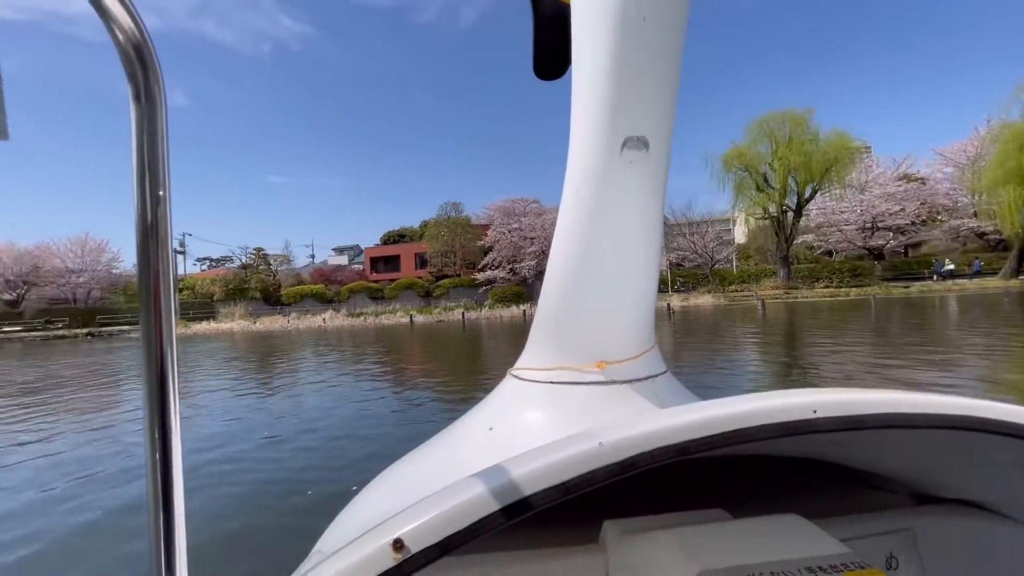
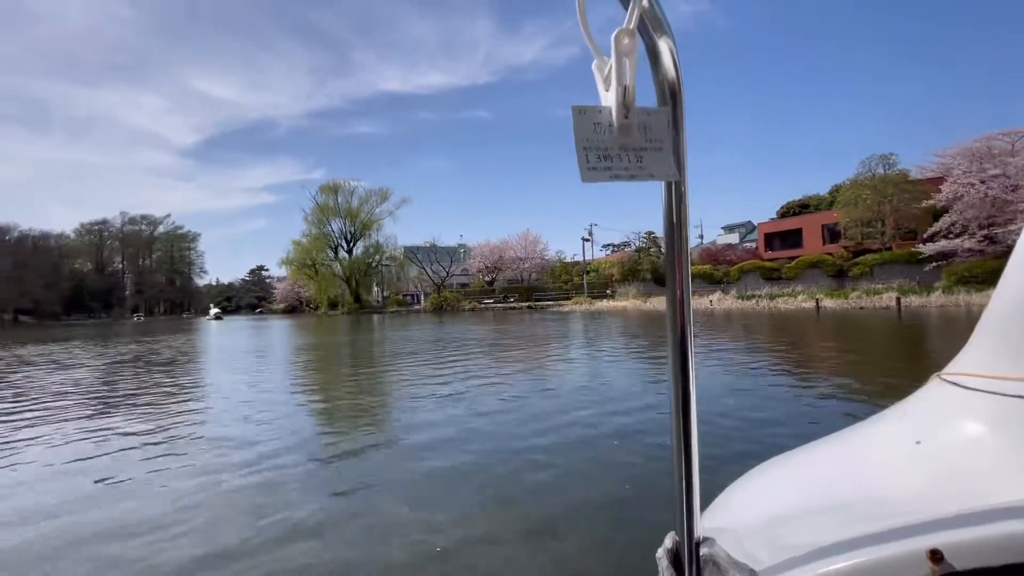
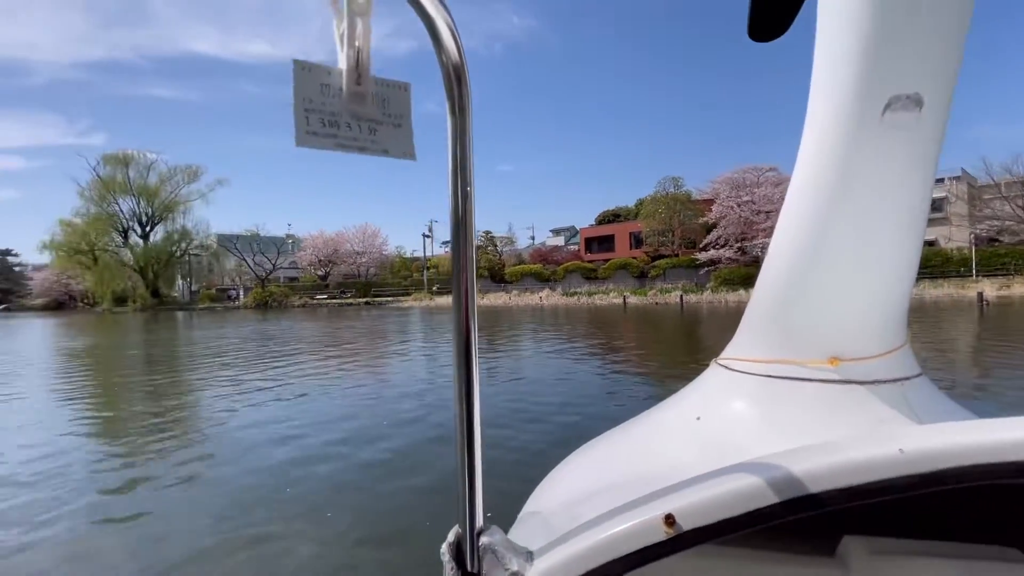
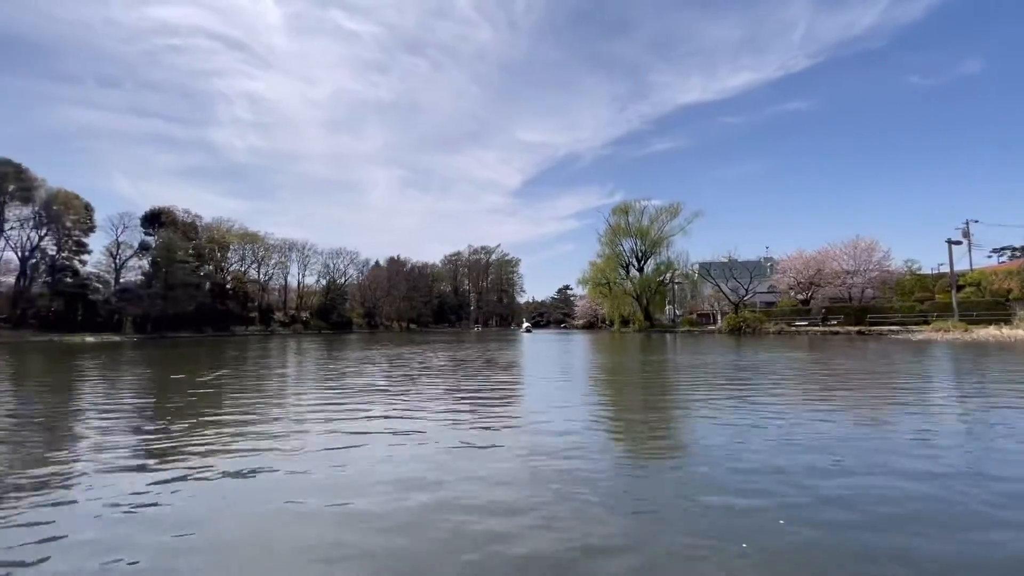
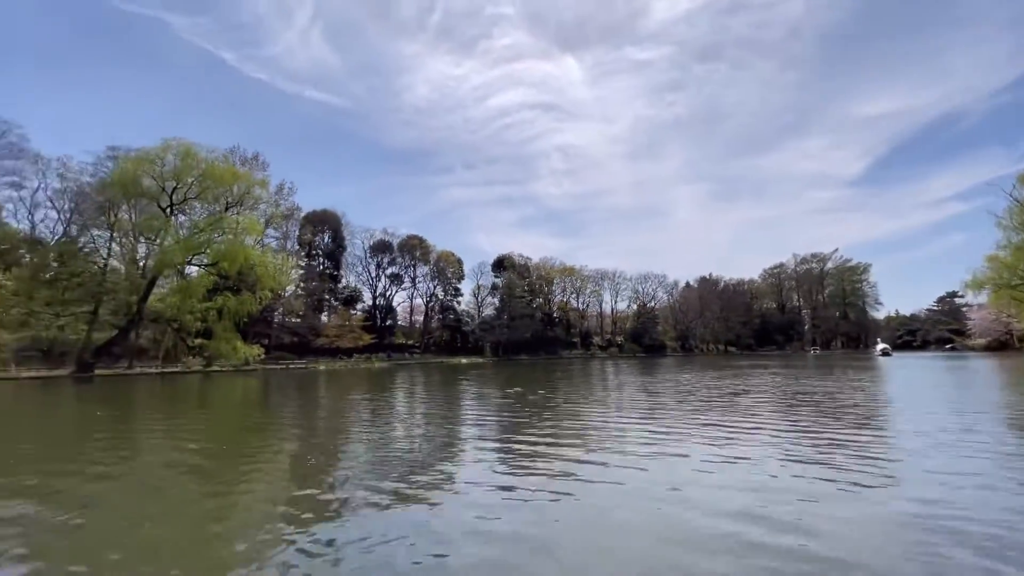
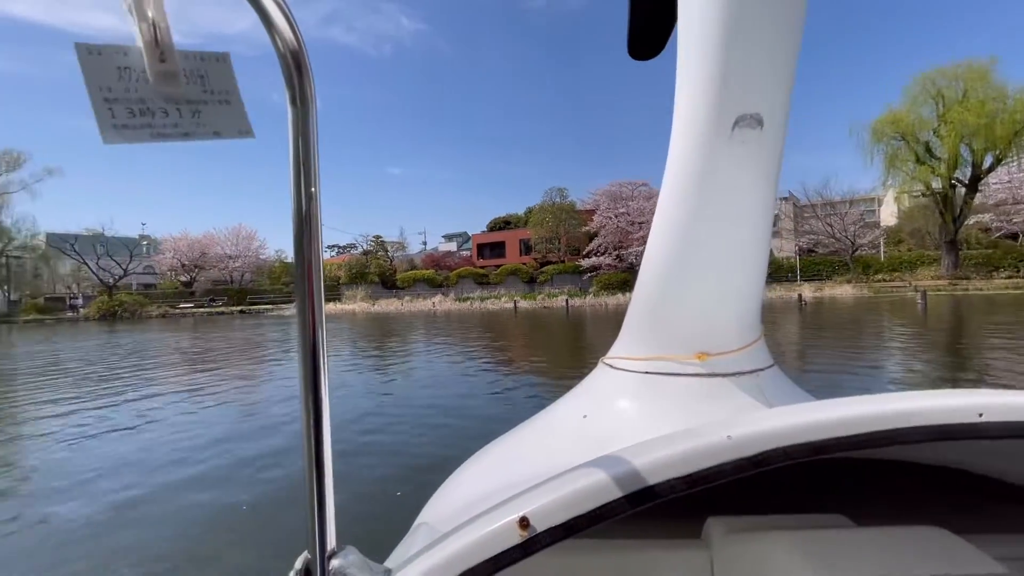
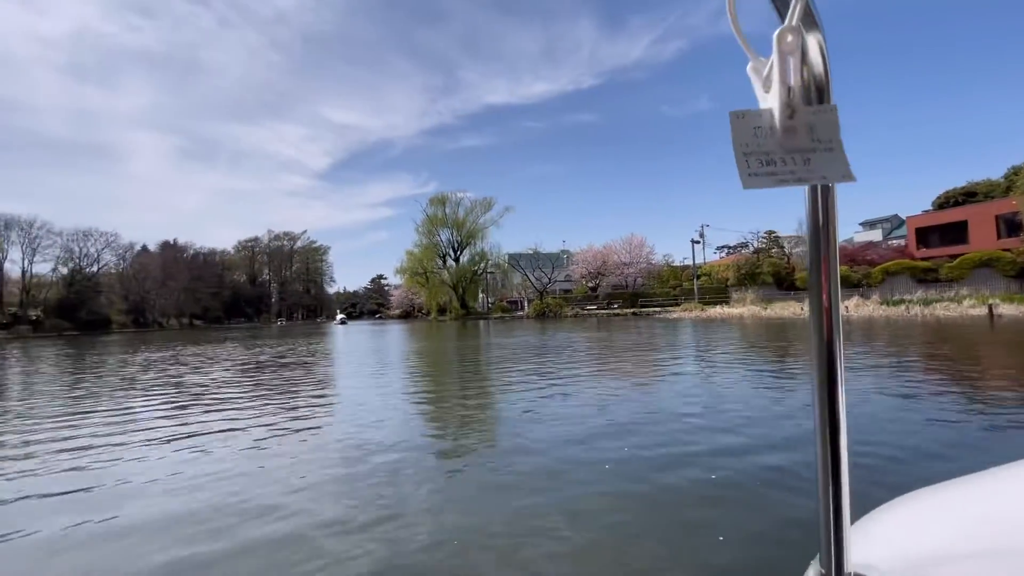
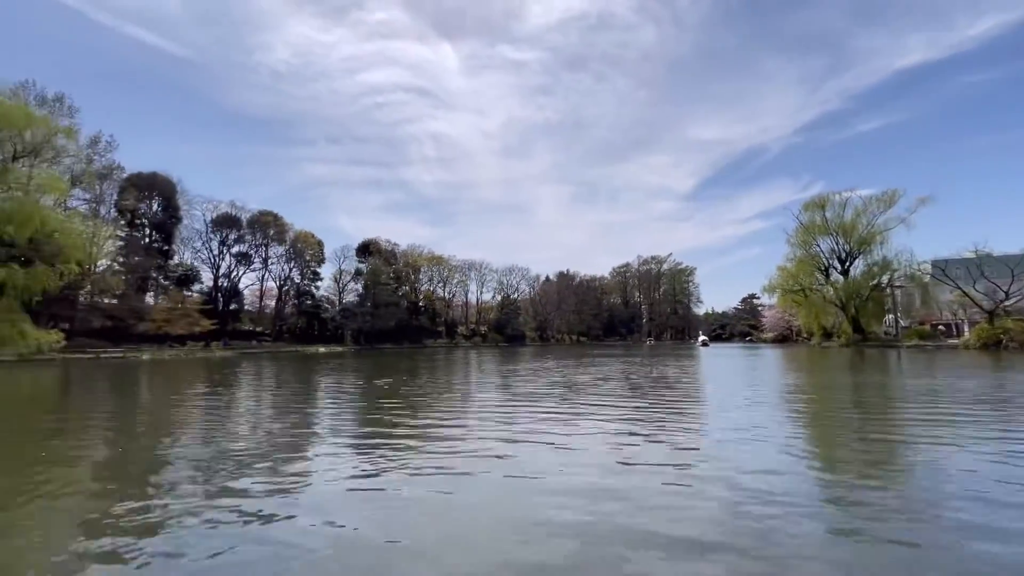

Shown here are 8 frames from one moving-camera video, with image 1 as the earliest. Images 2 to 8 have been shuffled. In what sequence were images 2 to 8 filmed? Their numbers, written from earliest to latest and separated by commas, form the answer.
6, 3, 2, 7, 4, 8, 5
